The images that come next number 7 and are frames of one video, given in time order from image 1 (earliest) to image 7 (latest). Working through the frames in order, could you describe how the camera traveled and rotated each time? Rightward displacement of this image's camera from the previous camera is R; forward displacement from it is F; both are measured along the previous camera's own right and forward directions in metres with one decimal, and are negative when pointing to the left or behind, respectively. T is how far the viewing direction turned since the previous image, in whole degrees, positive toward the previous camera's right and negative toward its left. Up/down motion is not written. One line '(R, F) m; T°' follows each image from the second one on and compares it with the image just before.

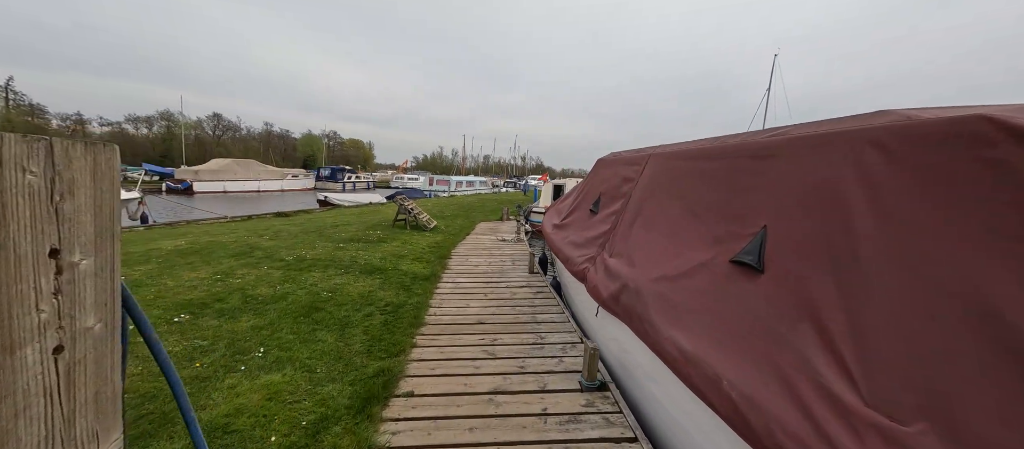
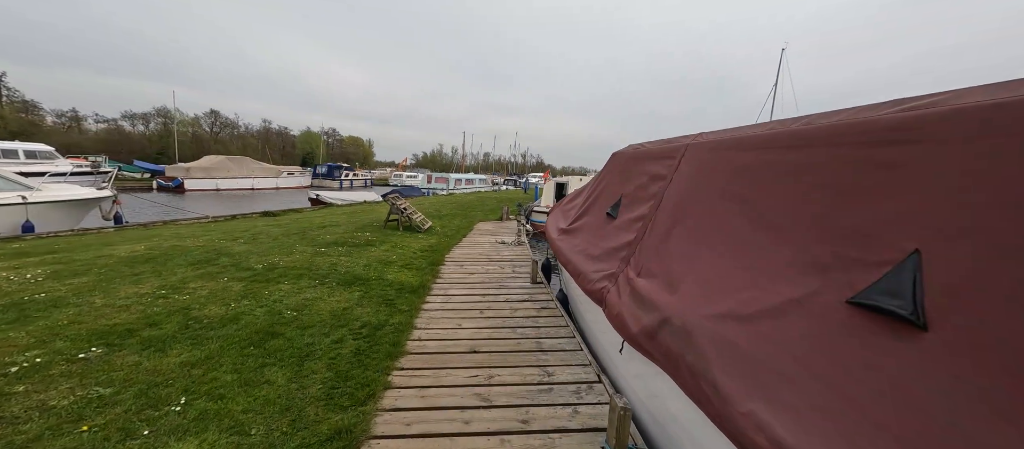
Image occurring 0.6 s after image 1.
(0.0, +0.9) m; 0°
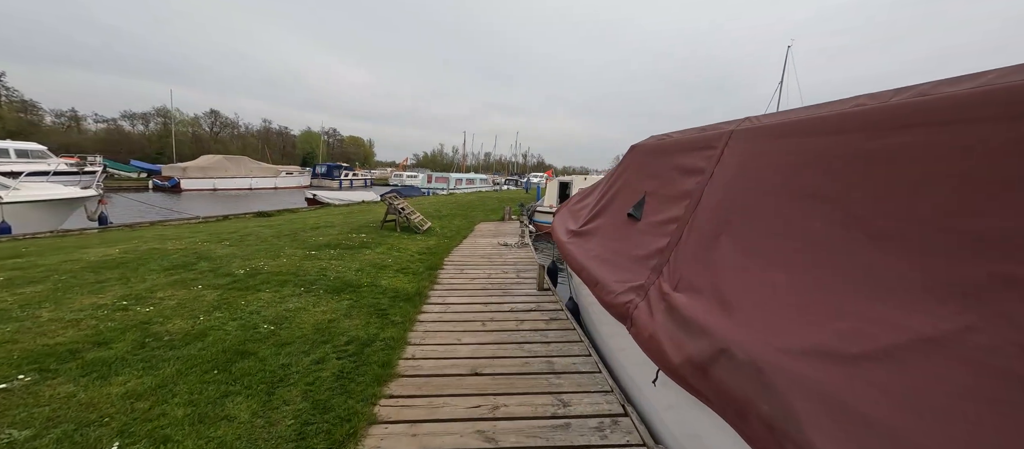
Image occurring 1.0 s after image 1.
(-0.1, +0.5) m; 0°
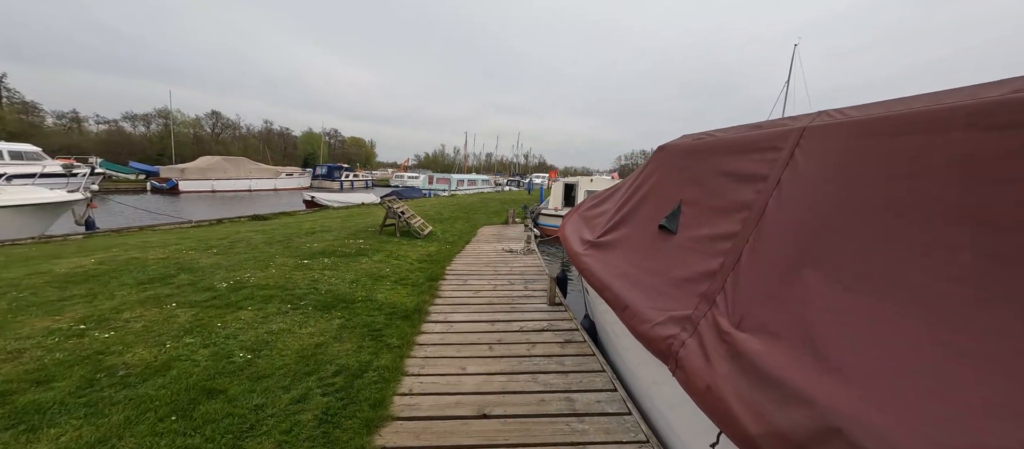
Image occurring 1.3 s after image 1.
(-0.1, +0.5) m; 0°
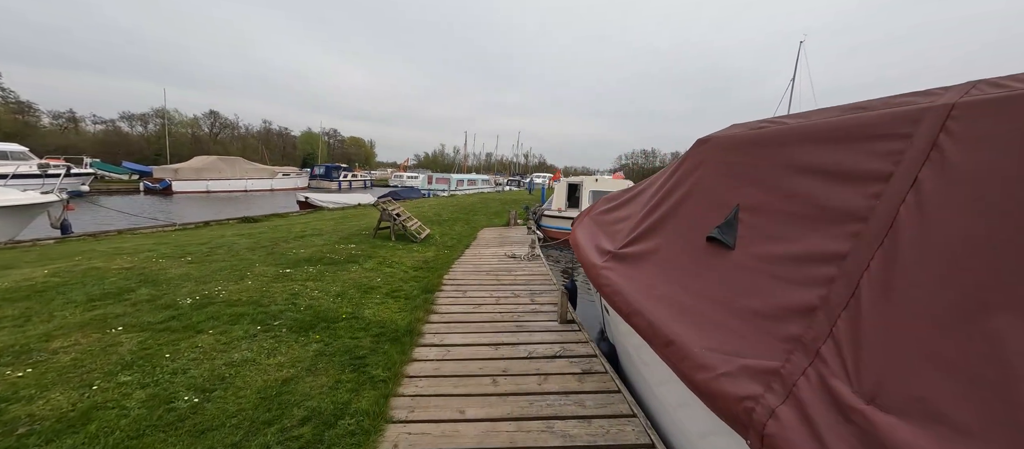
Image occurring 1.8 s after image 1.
(-0.1, +0.7) m; 0°
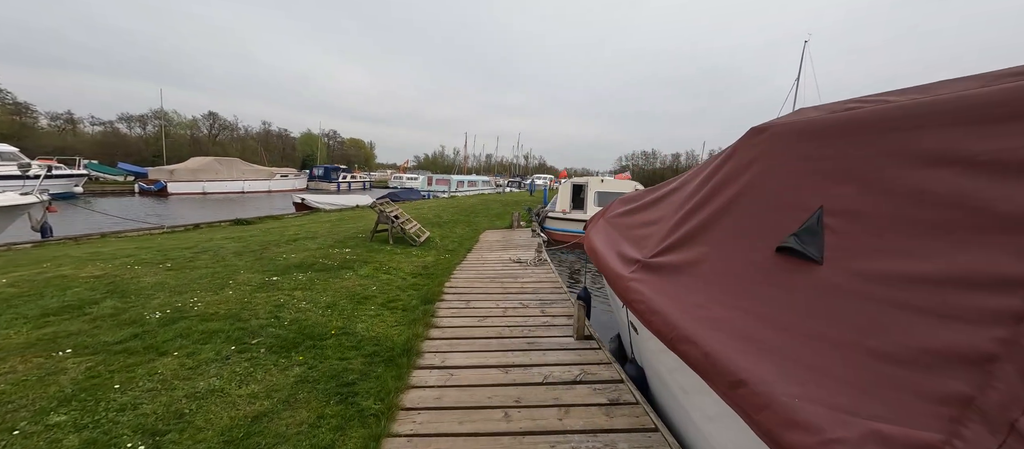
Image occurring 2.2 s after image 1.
(-0.1, +0.5) m; 0°
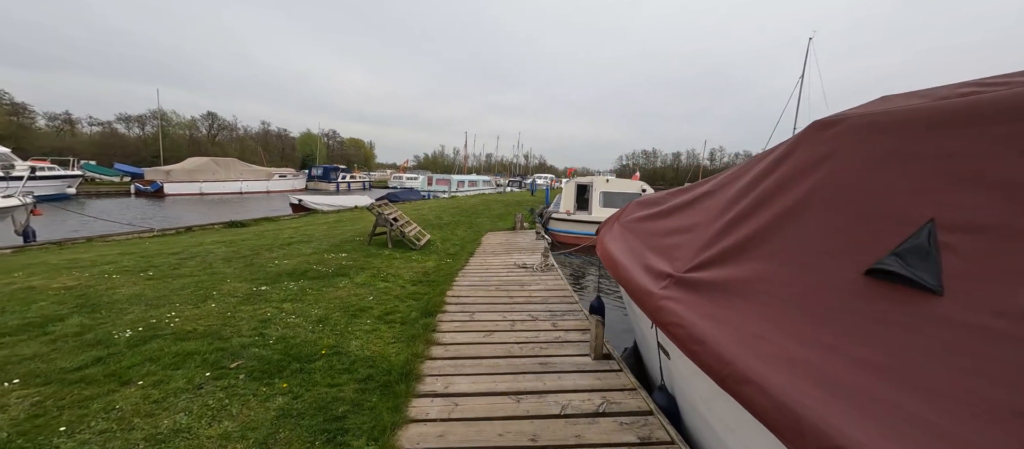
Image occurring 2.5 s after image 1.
(-0.1, +0.4) m; 0°
